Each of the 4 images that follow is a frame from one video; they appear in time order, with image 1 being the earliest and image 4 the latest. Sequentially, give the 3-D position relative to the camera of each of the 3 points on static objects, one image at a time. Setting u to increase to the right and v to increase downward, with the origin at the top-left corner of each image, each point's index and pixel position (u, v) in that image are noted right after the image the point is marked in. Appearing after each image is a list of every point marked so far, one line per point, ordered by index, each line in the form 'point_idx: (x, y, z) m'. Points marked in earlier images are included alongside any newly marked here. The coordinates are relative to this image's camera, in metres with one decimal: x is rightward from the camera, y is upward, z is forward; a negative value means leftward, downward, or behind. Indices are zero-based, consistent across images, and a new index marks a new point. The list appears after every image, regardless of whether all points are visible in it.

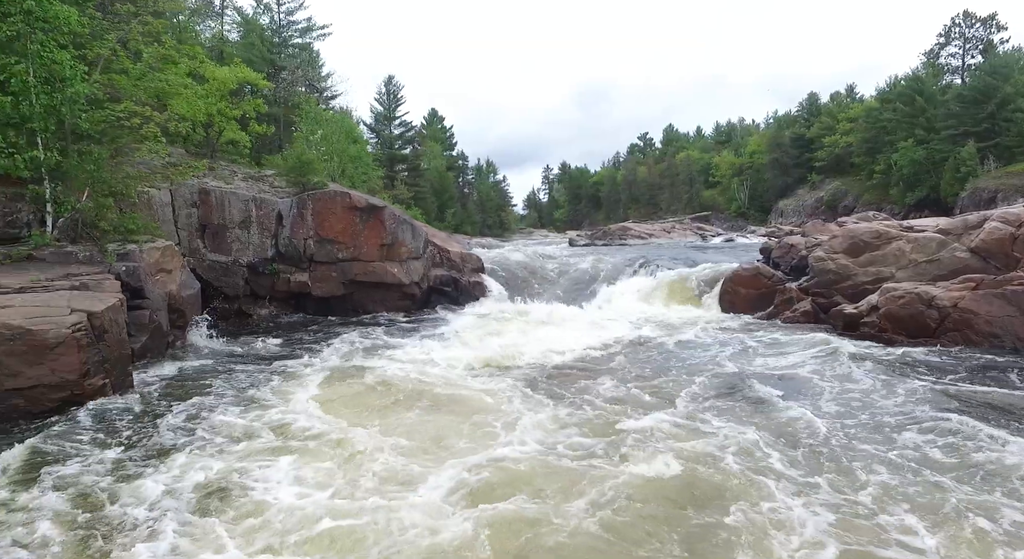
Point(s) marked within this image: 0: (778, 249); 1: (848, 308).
0: (+8.1, +0.9, +19.2) m
1: (+7.2, -0.6, +13.4) m
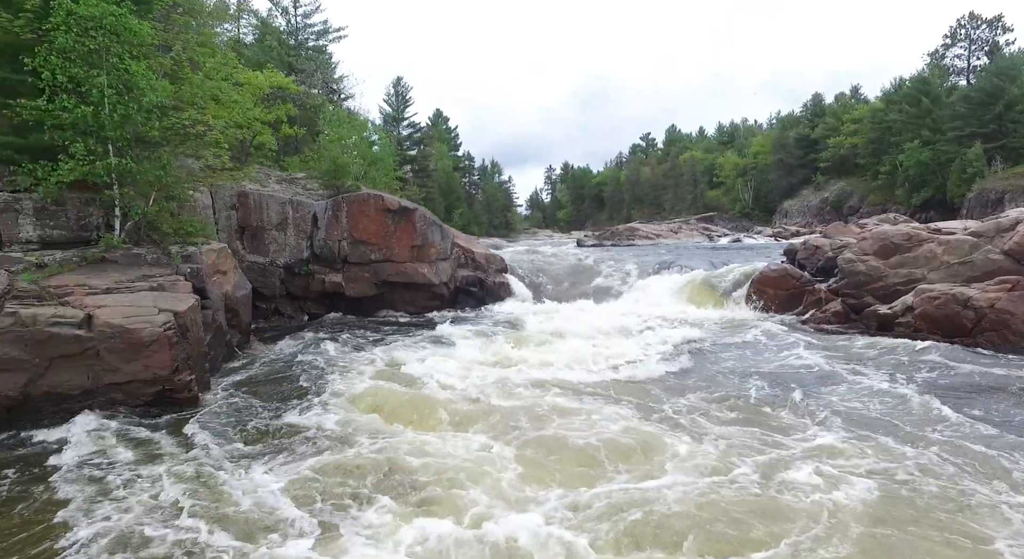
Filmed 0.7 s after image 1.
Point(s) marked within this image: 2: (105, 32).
0: (+9.1, +0.9, +19.7) m
1: (+8.2, -0.6, +13.9) m
2: (-6.9, +4.2, +10.8) m
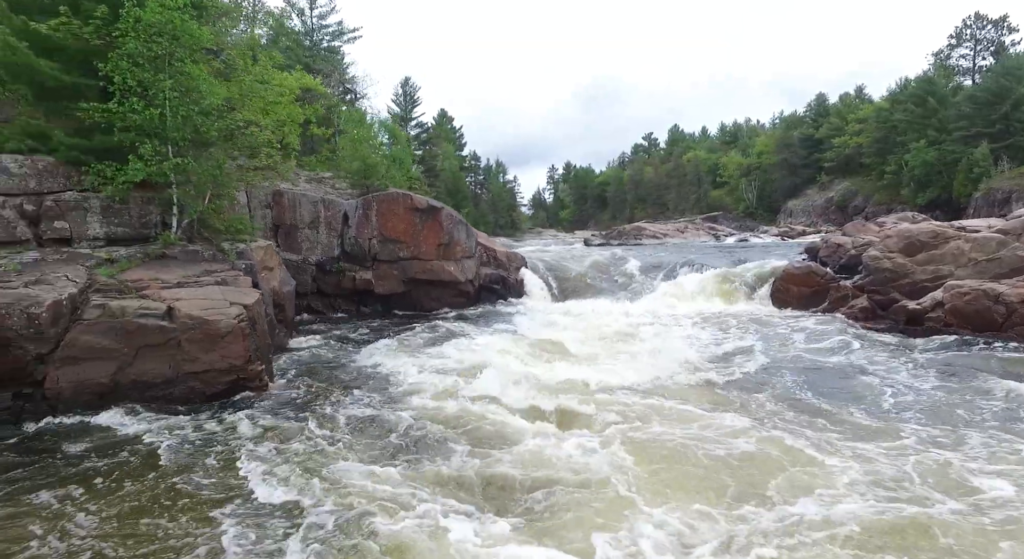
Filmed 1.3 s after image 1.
0: (+10.0, +1.0, +20.1) m
1: (+9.0, -0.6, +14.3) m
2: (-6.1, +4.3, +11.2) m
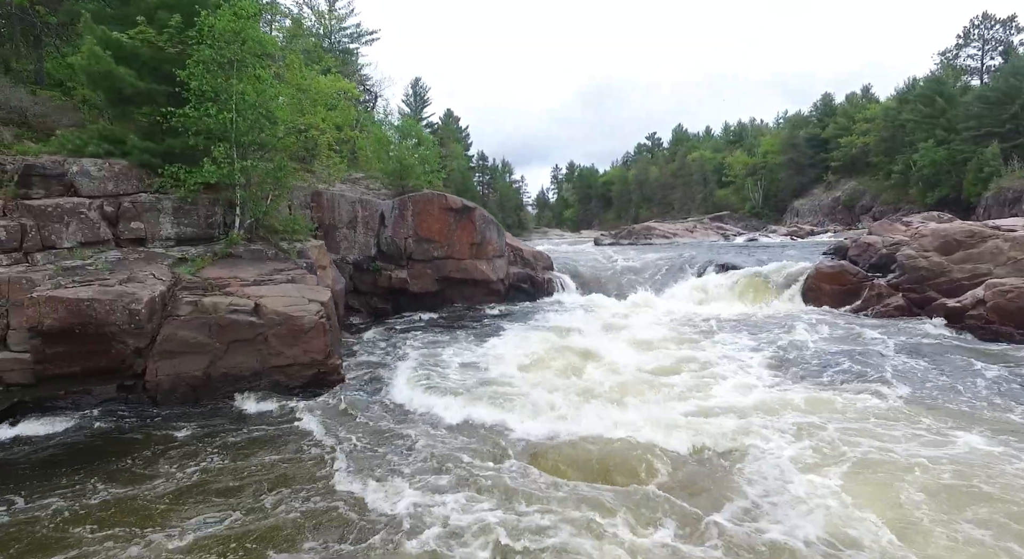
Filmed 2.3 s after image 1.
0: (+11.1, +1.0, +20.3) m
1: (+10.1, -0.5, +14.5) m
2: (-5.0, +4.3, +11.5) m
